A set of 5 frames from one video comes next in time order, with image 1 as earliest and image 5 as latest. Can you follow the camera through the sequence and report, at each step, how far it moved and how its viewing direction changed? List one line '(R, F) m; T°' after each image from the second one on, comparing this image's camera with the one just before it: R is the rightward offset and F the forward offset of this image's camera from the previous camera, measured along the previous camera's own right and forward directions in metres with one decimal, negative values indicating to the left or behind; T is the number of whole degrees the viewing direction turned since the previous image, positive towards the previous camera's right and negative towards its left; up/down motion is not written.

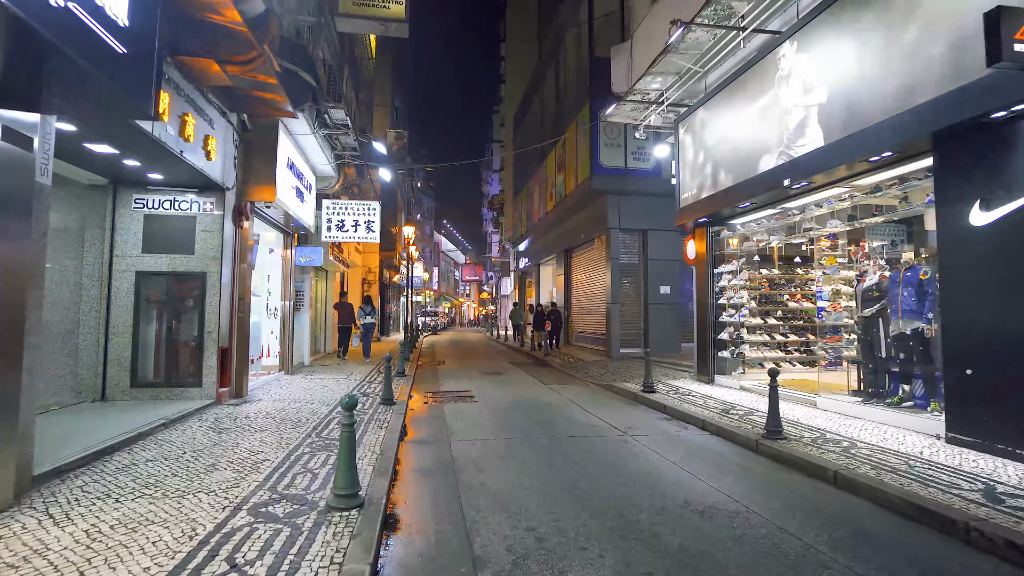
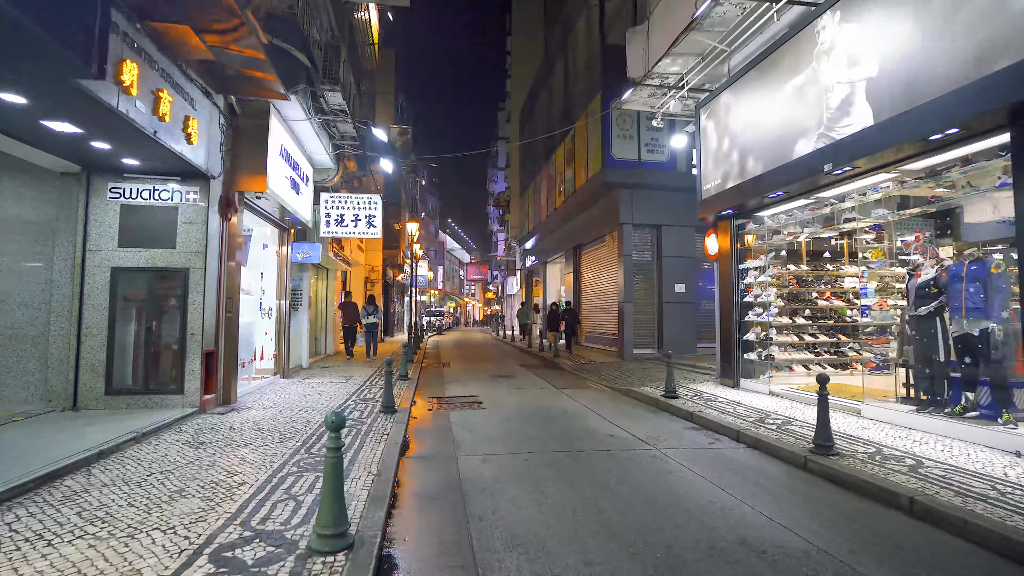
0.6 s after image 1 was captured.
(-0.1, +0.7) m; 0°
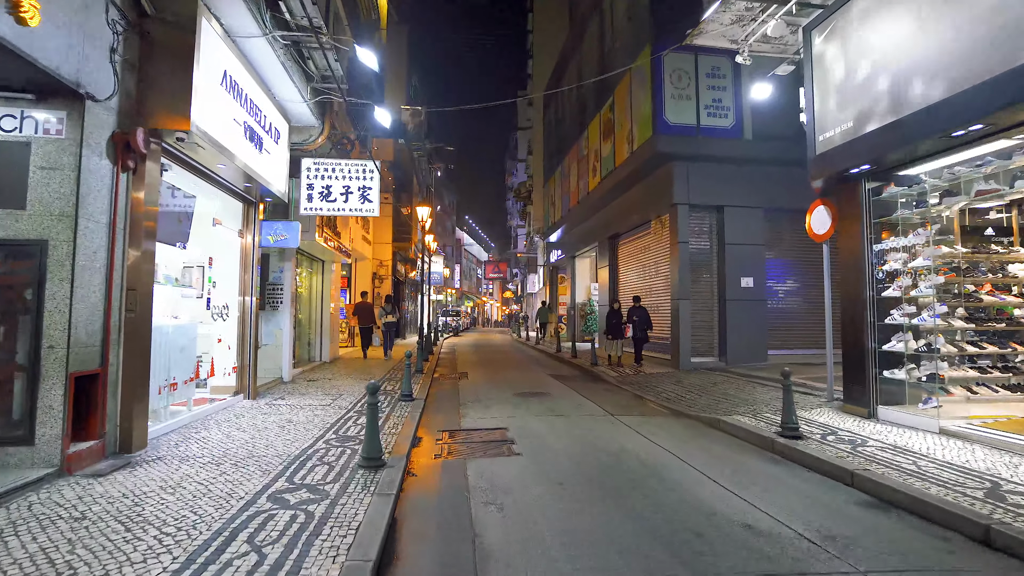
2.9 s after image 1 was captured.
(-0.3, +2.9) m; -2°
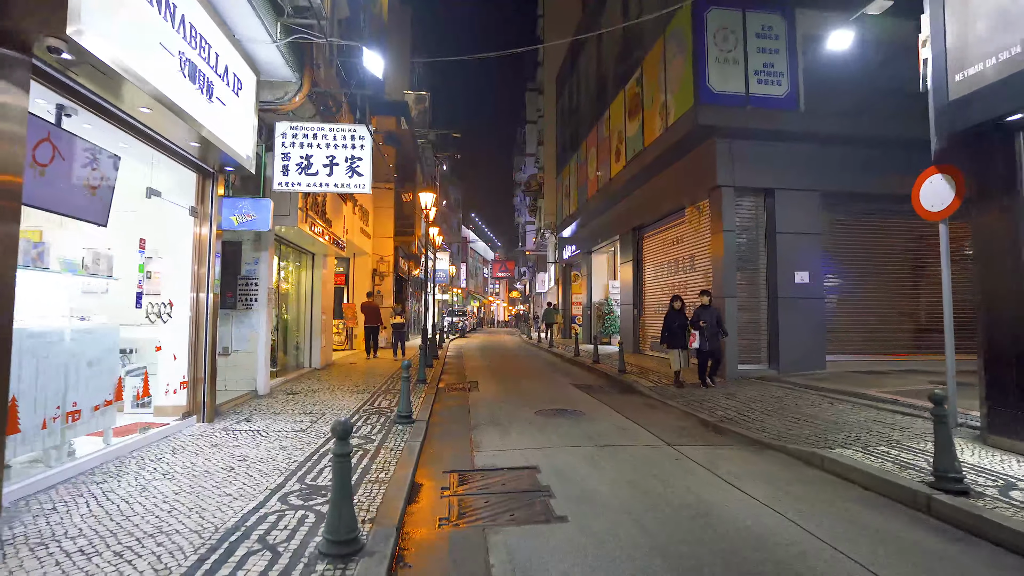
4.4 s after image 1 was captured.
(-0.3, +1.9) m; -1°
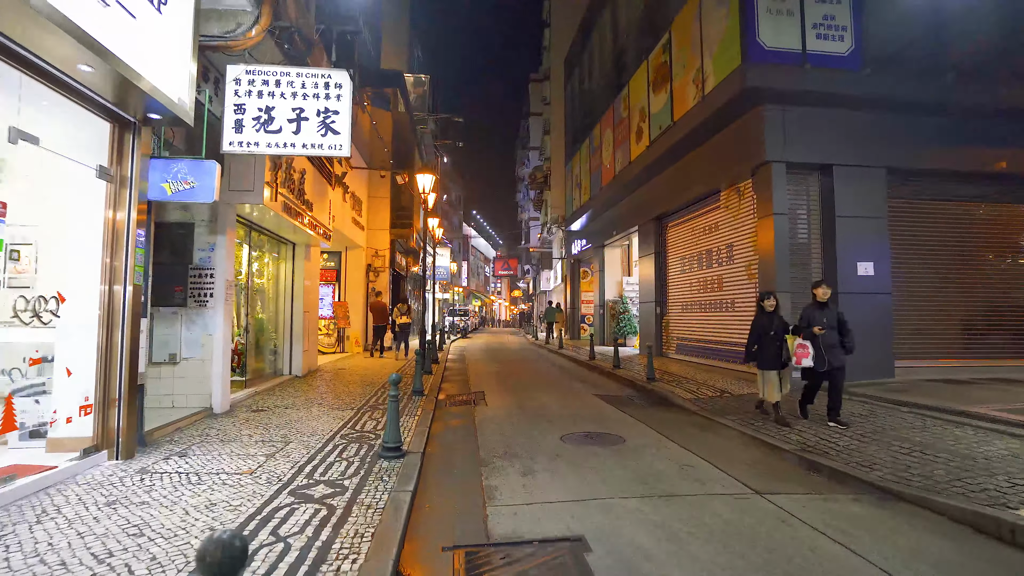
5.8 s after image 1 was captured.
(-0.2, +1.9) m; 0°
